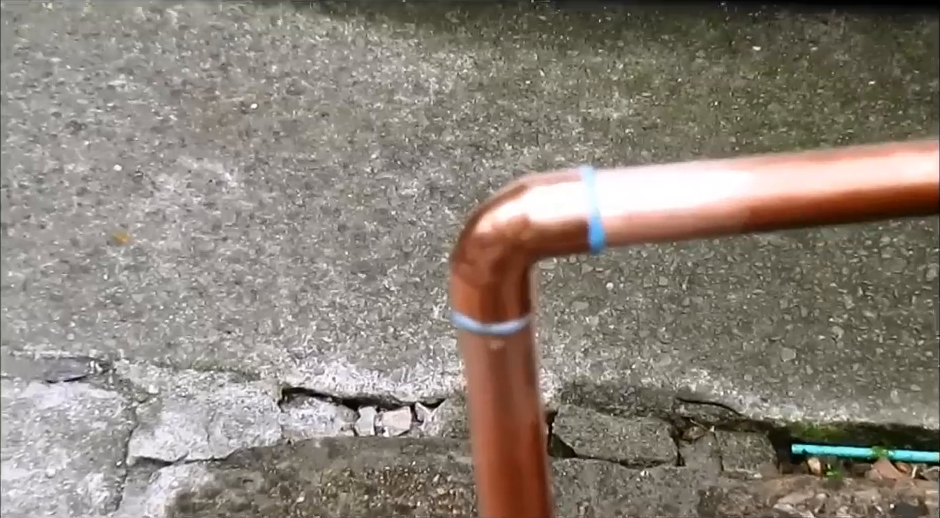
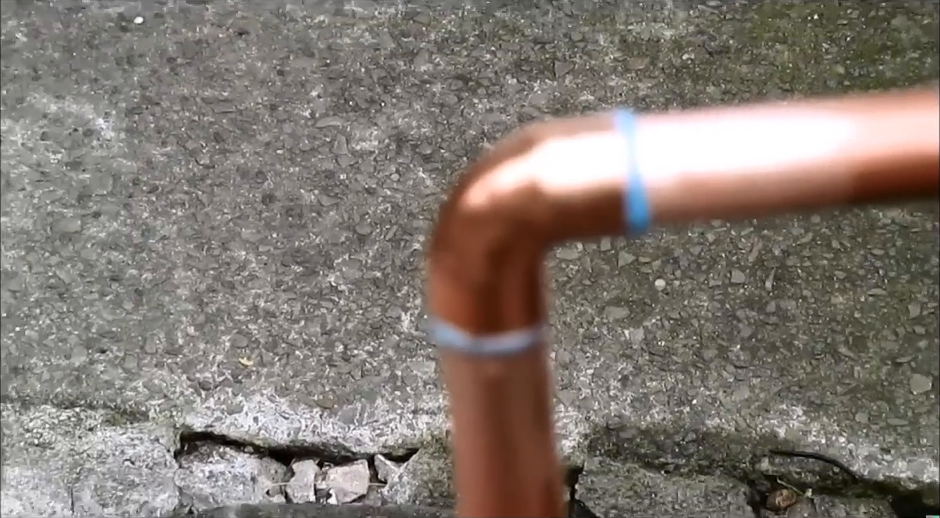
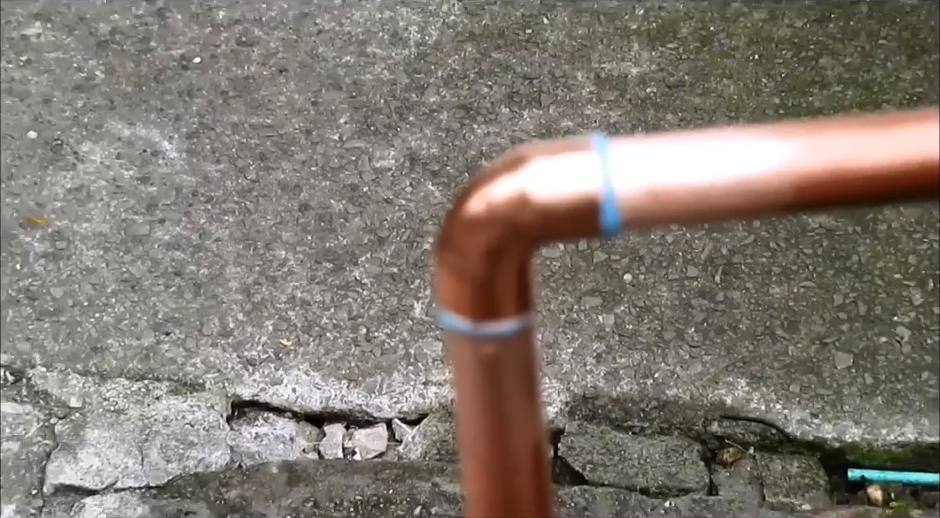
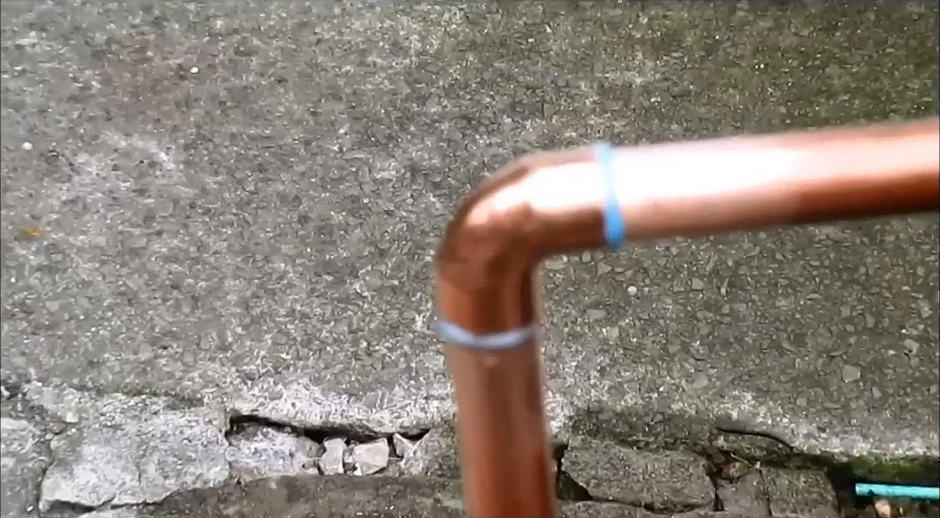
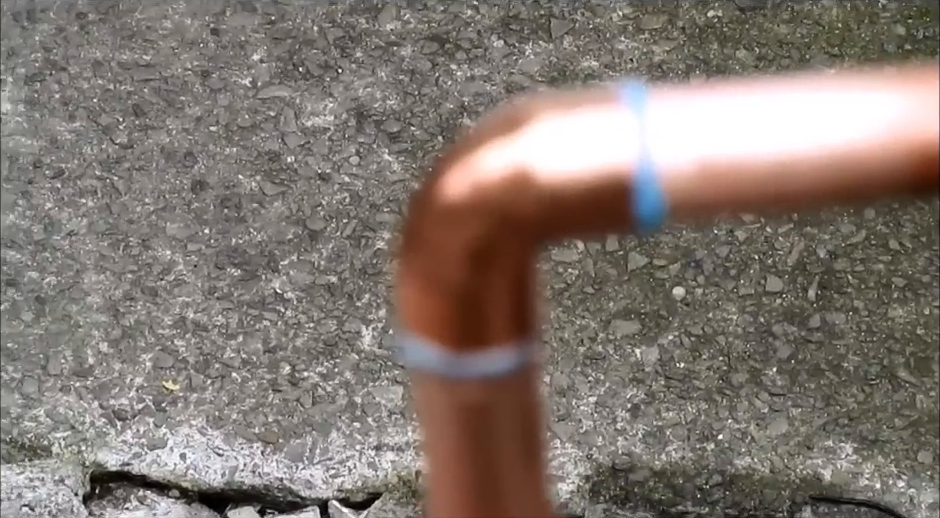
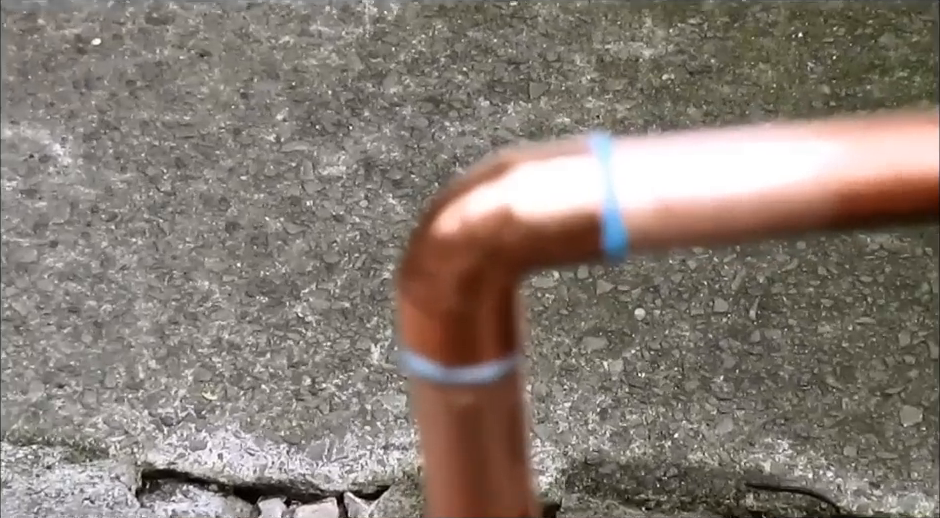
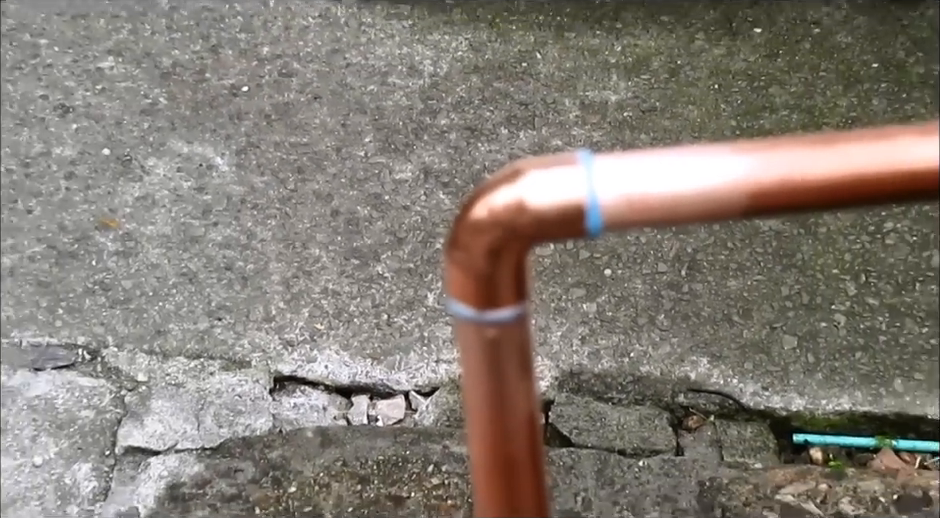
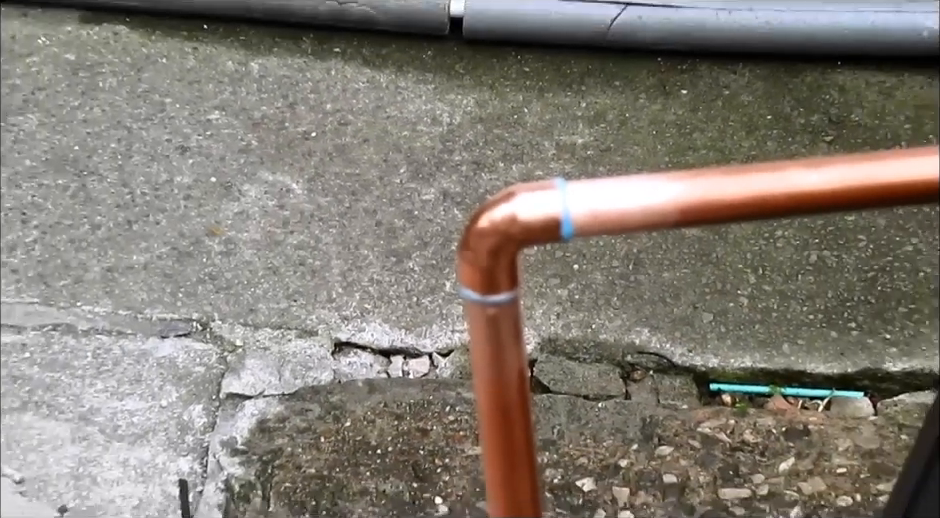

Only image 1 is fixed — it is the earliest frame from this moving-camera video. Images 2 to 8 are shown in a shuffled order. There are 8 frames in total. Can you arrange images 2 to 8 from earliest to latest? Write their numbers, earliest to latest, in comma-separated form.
4, 6, 5, 2, 3, 7, 8
